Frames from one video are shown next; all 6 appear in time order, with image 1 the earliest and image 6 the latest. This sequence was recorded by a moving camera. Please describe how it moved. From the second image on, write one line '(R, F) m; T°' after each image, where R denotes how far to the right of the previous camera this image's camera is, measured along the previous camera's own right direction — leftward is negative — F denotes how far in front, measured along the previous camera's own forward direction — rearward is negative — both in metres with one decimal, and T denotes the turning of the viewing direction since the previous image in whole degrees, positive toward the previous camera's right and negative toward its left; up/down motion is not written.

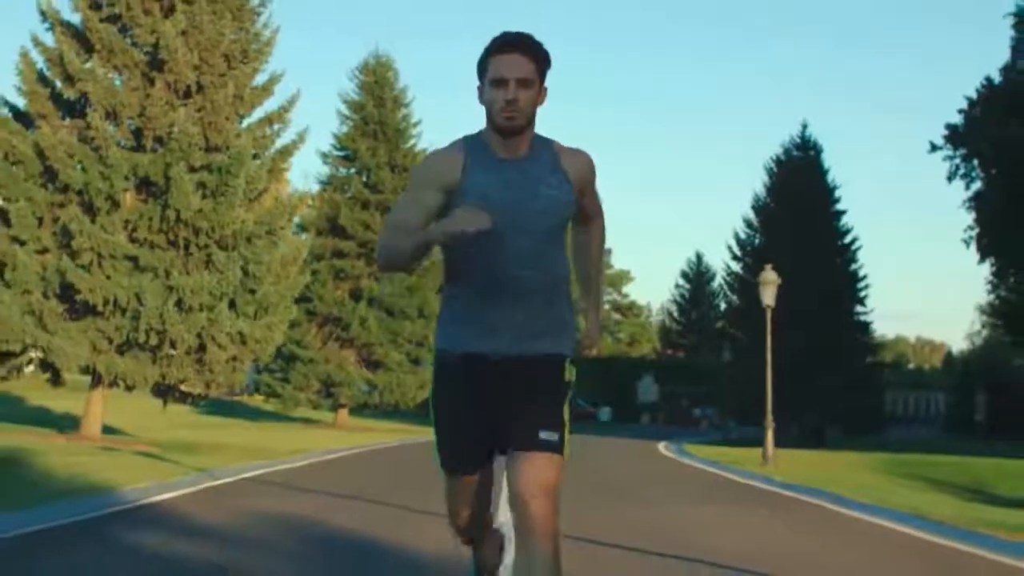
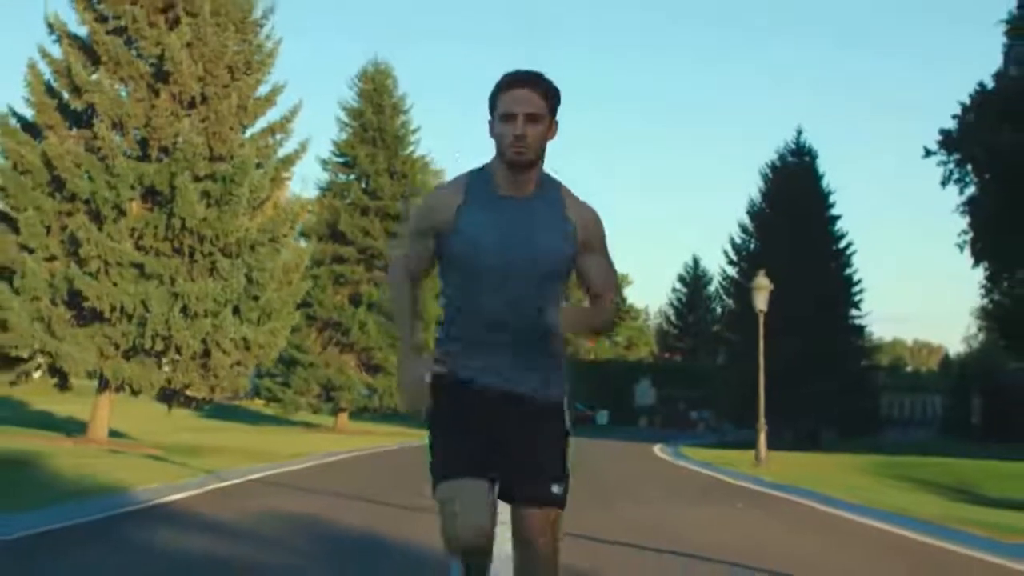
(0.0, -0.6) m; 0°
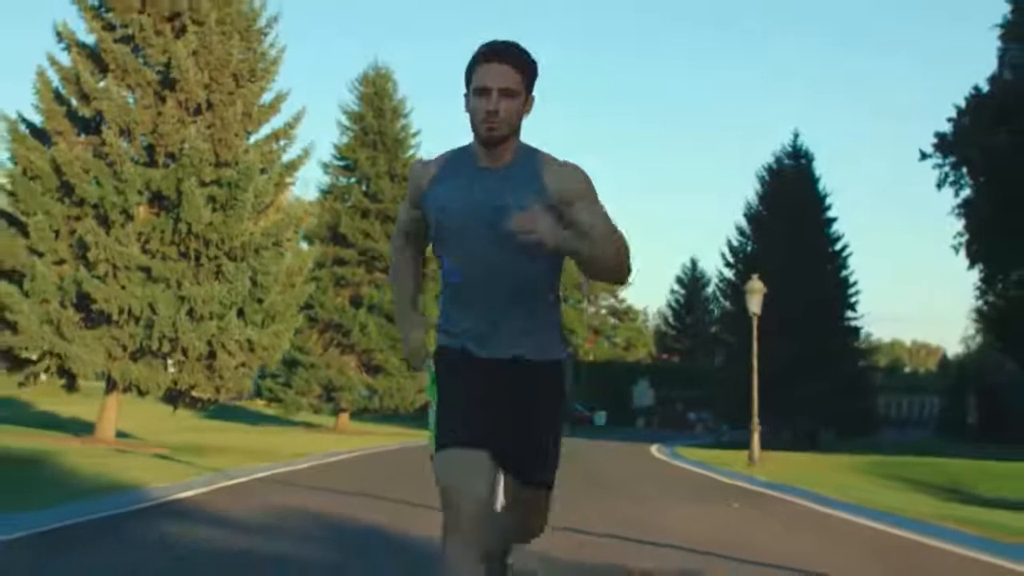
(0.0, -0.6) m; 0°
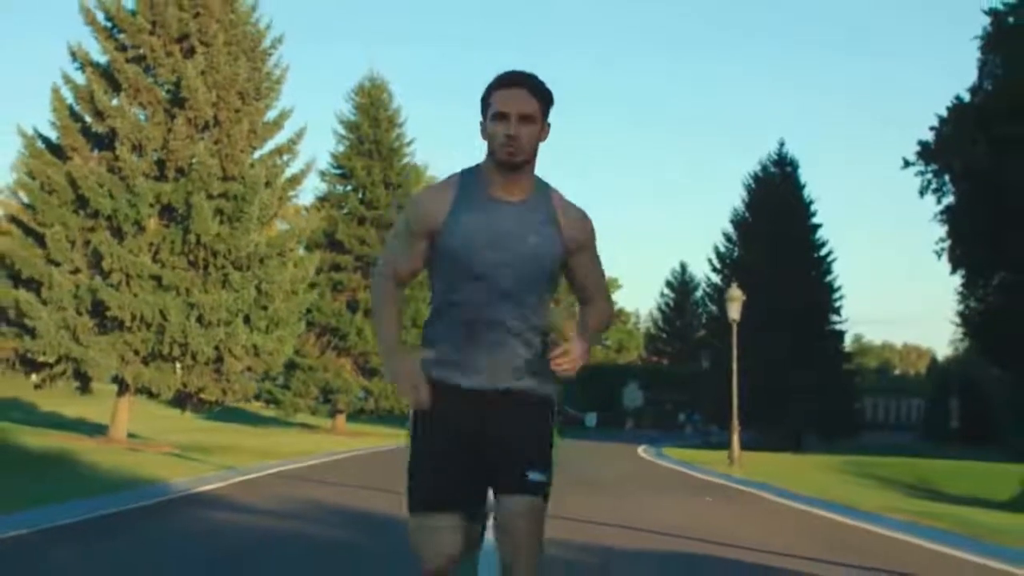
(0.0, -1.6) m; 0°
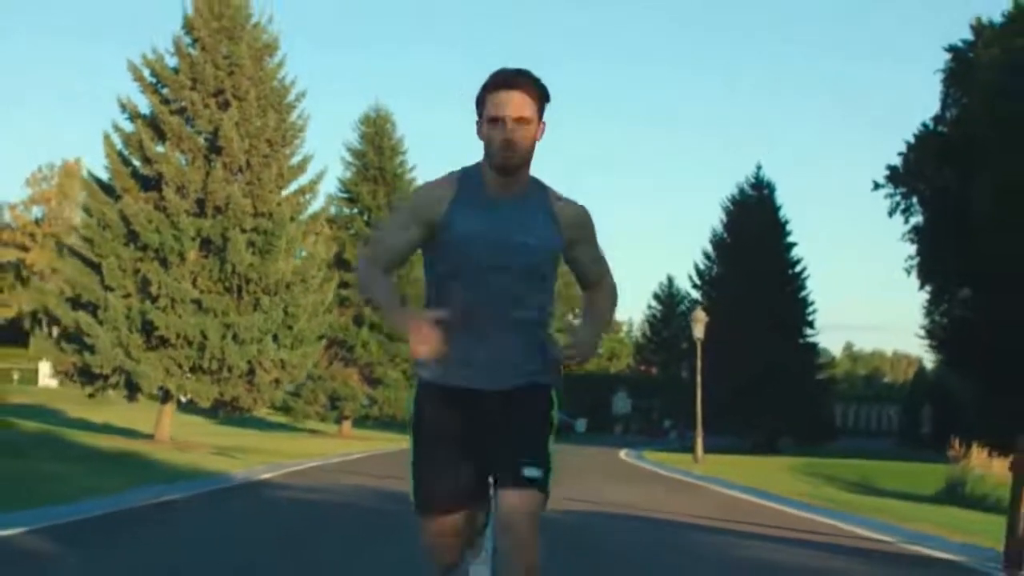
(+0.1, -4.7) m; 0°
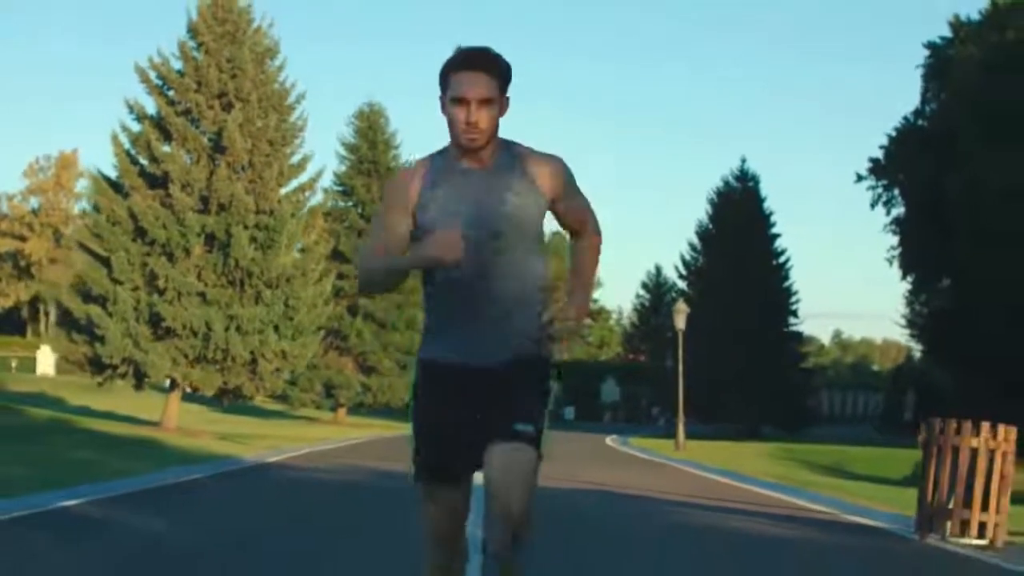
(0.0, -1.7) m; 0°
